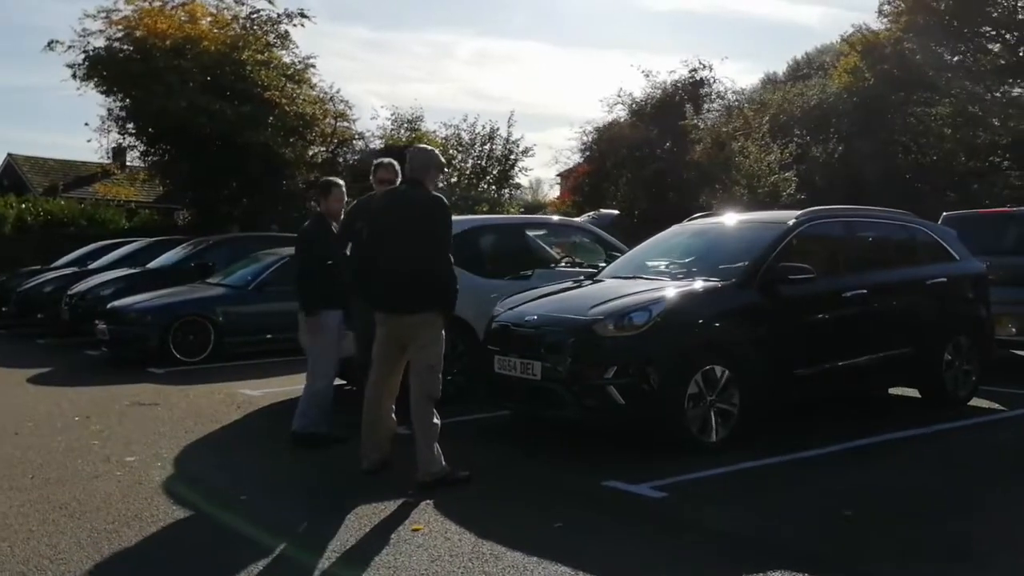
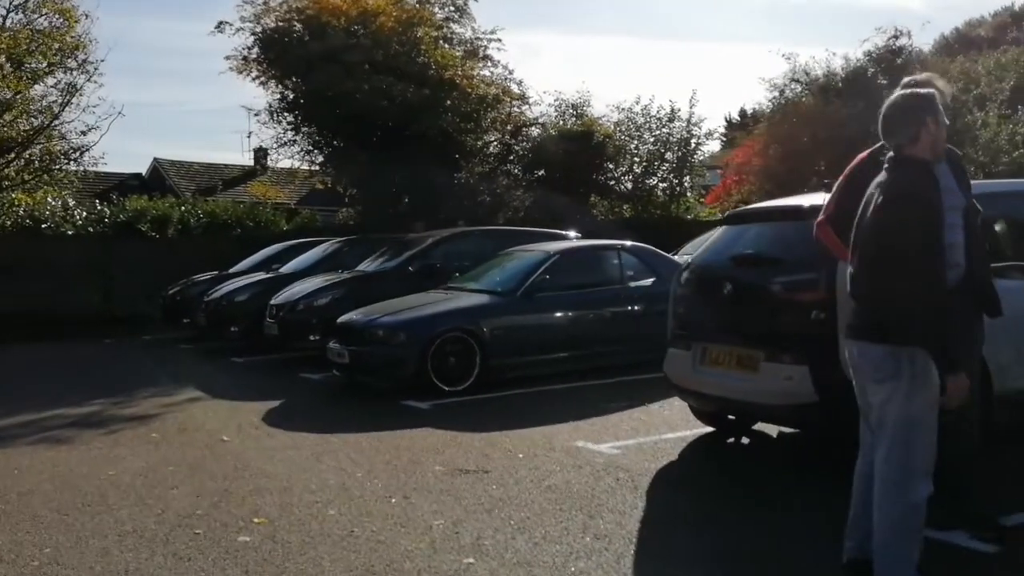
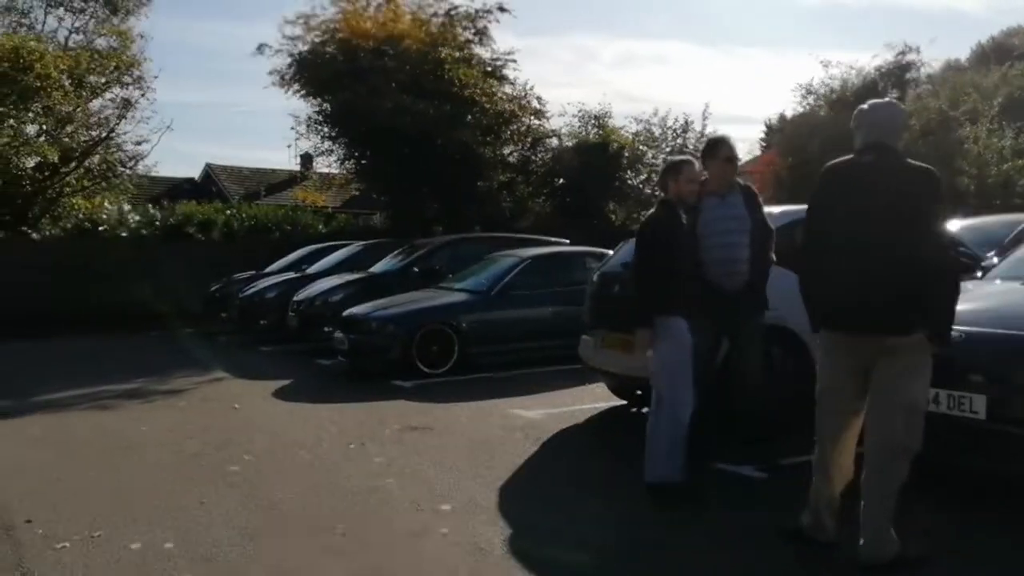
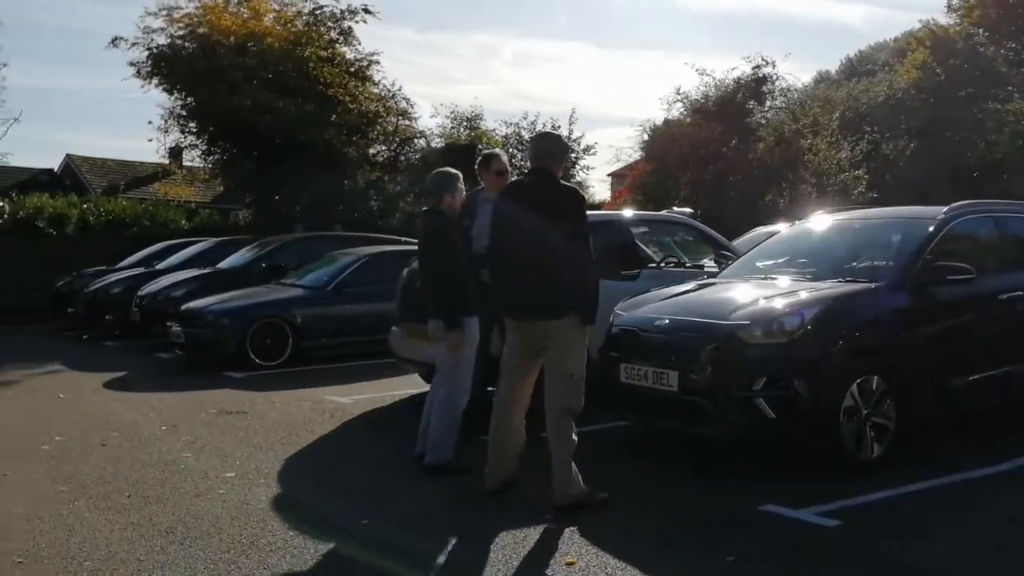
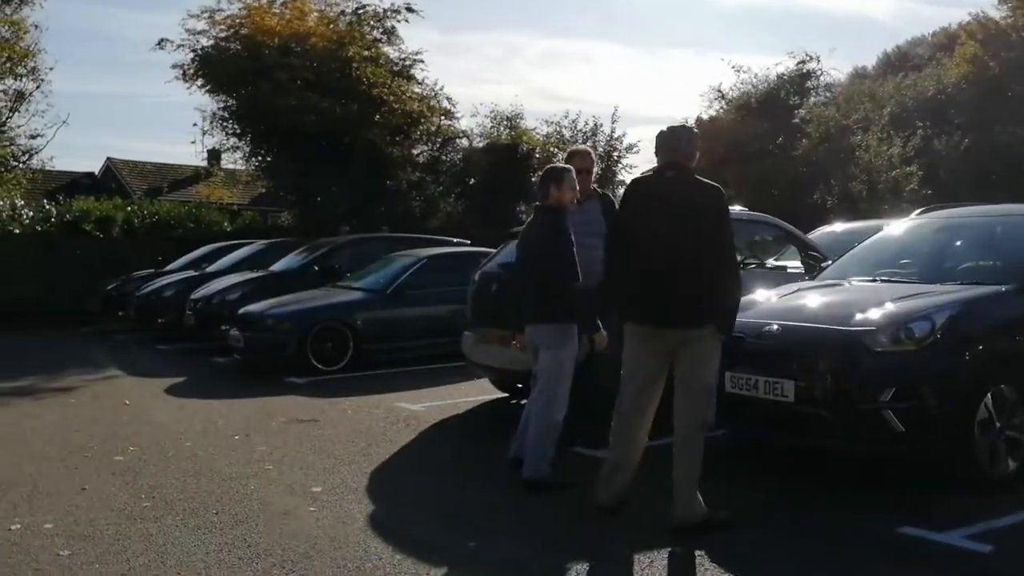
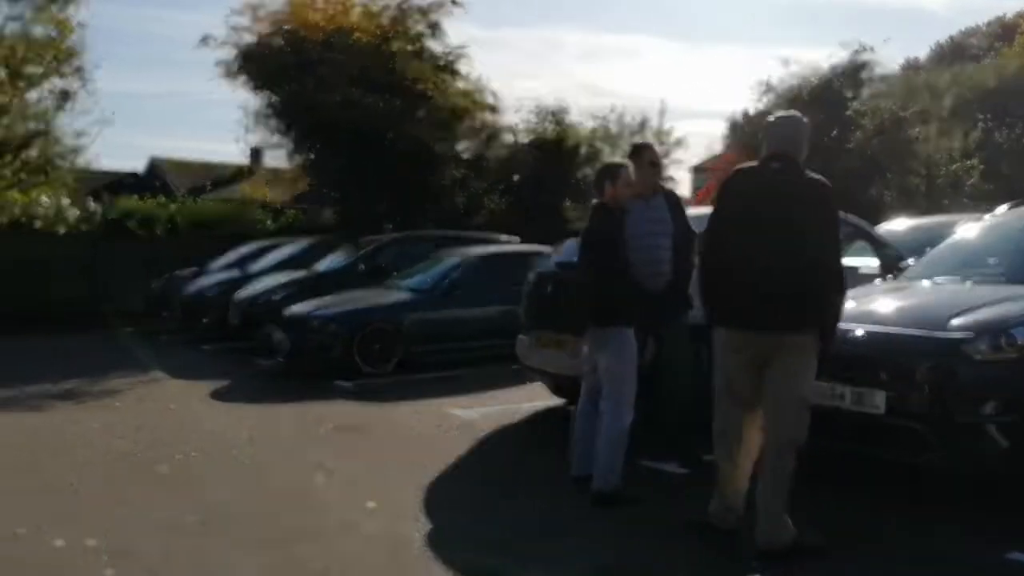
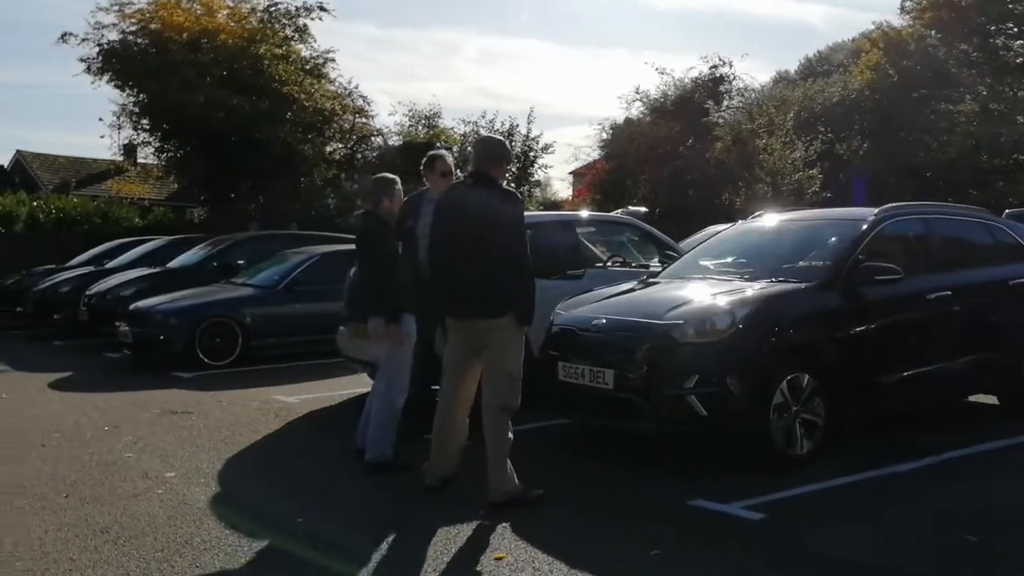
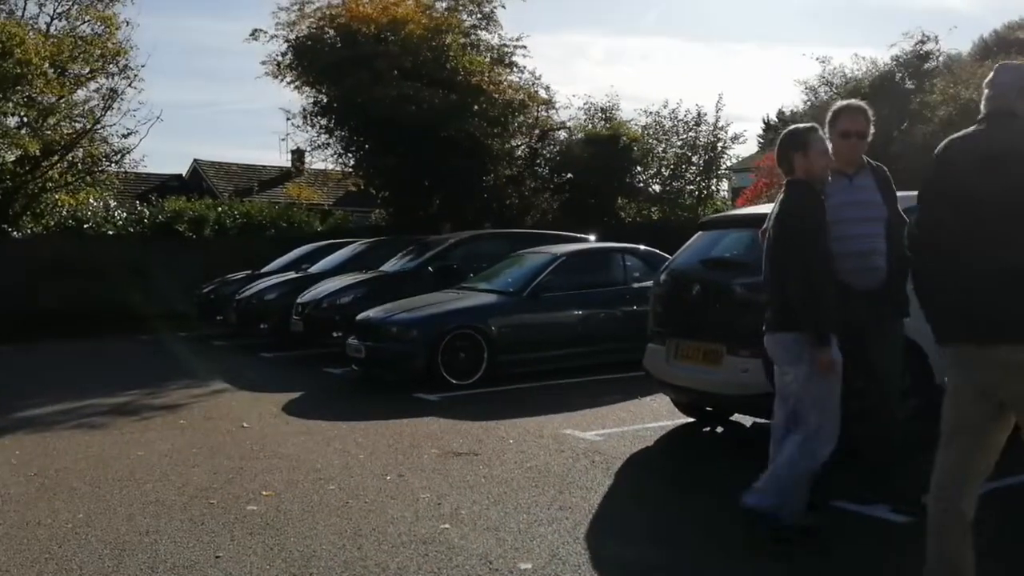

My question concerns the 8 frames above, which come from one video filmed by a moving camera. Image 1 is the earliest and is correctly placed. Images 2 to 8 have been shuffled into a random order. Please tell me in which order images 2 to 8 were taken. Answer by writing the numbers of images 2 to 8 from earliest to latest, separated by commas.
7, 4, 5, 6, 3, 8, 2
